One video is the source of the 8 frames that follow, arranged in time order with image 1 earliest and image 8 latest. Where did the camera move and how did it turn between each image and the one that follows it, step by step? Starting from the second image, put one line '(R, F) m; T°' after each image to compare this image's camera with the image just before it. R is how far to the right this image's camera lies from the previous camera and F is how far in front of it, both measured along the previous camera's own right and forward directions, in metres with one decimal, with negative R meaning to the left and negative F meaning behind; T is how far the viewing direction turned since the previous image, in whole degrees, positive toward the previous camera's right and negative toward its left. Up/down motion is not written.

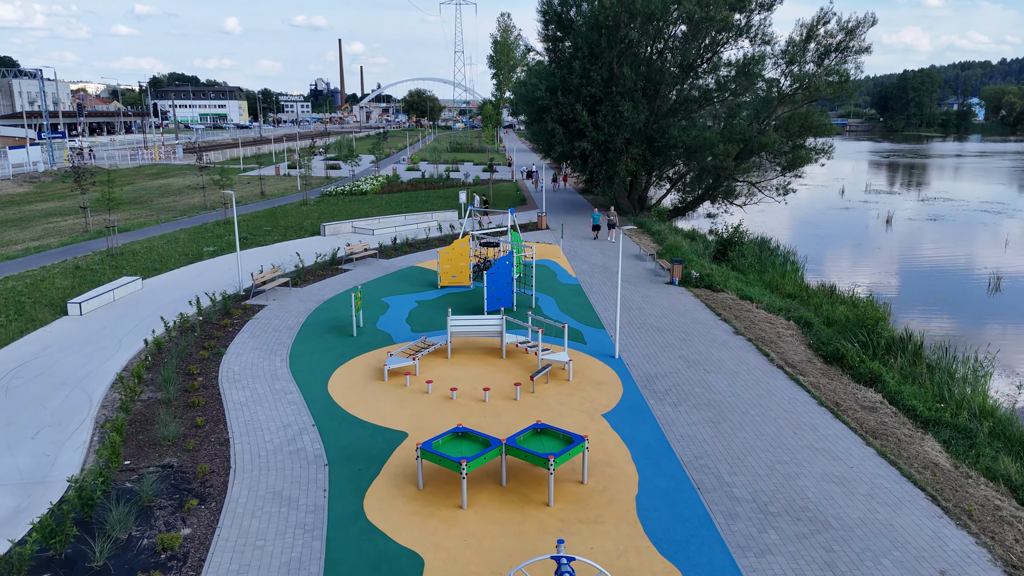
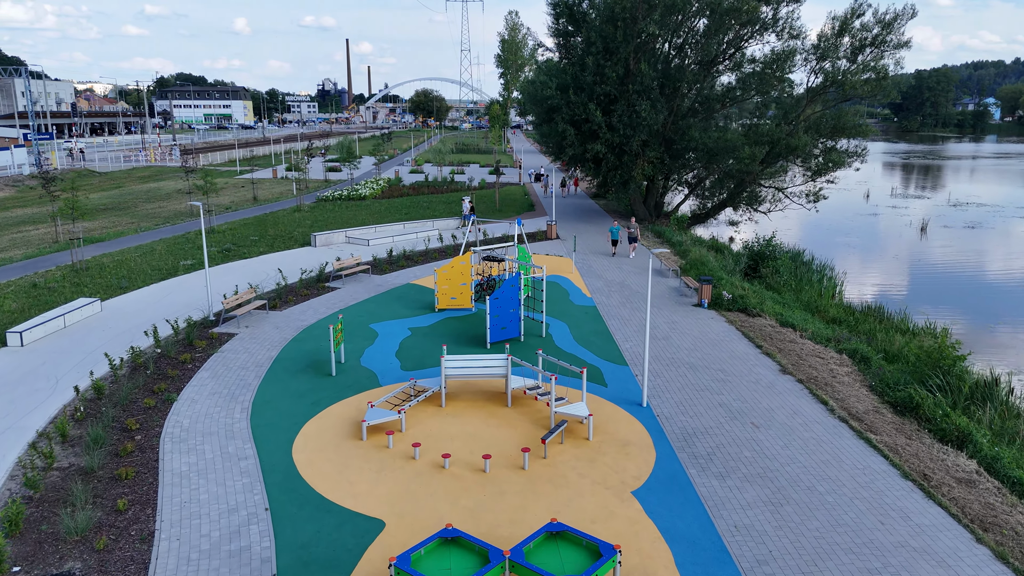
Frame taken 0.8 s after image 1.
(0.0, +2.3) m; -1°
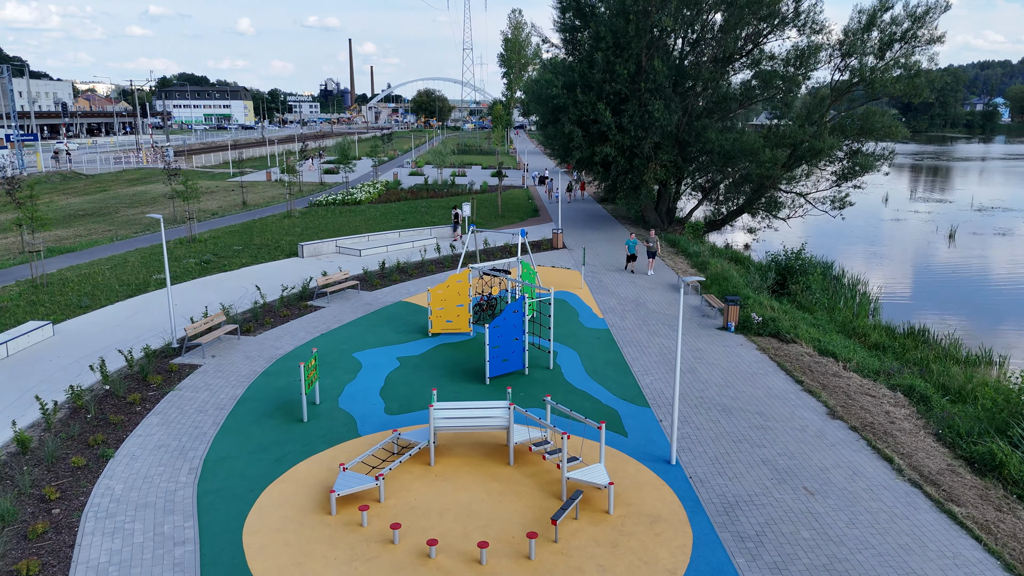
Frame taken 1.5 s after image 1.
(0.0, +1.9) m; 0°
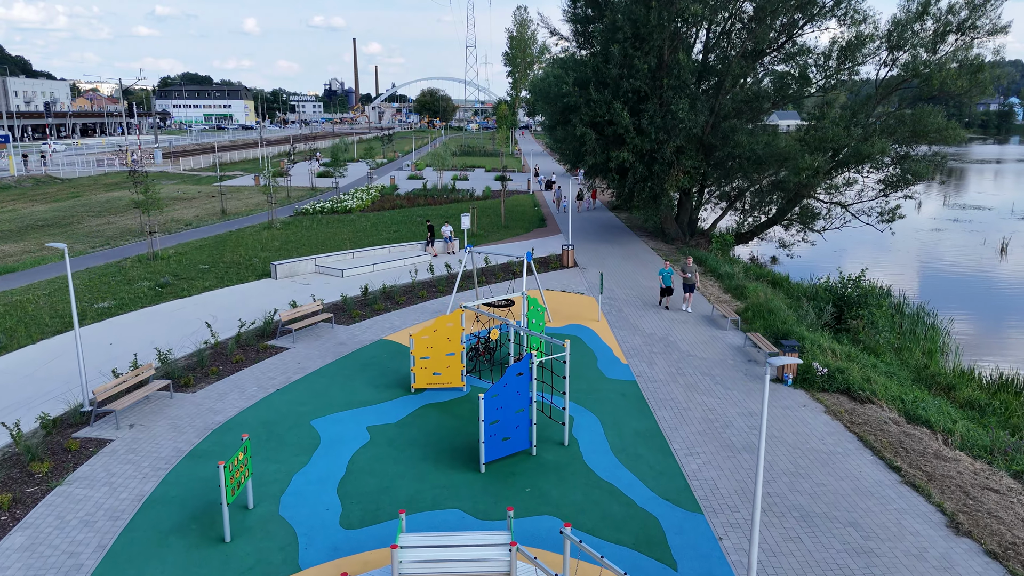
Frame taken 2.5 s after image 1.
(0.0, +3.1) m; 0°
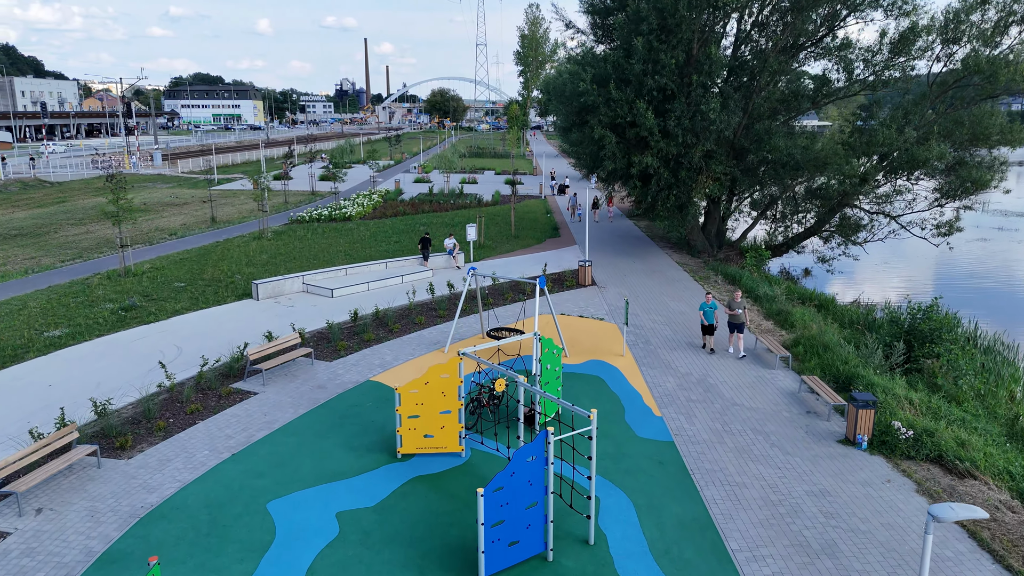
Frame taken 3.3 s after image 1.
(0.0, +2.3) m; -1°
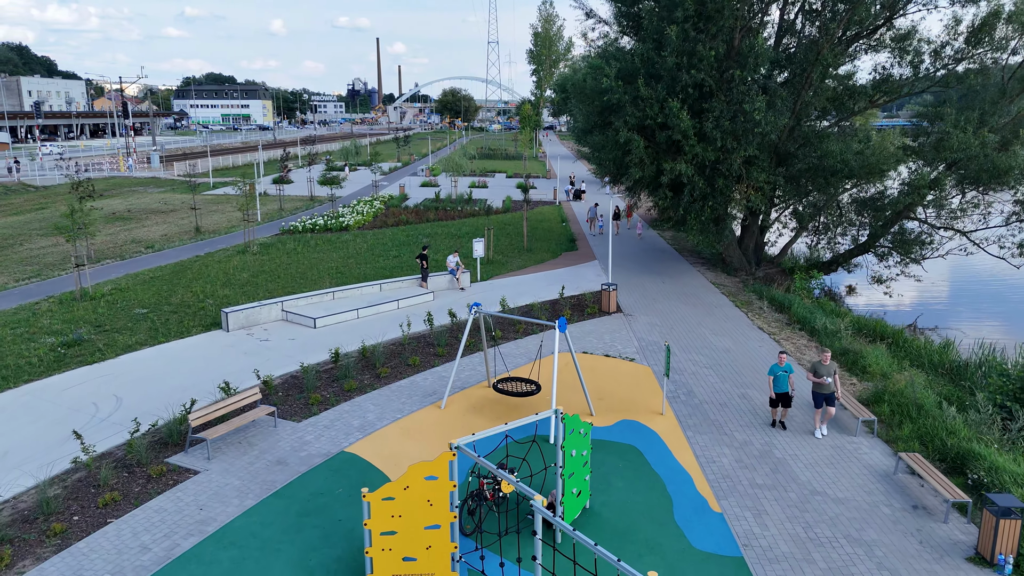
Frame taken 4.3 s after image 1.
(0.0, +2.7) m; -1°
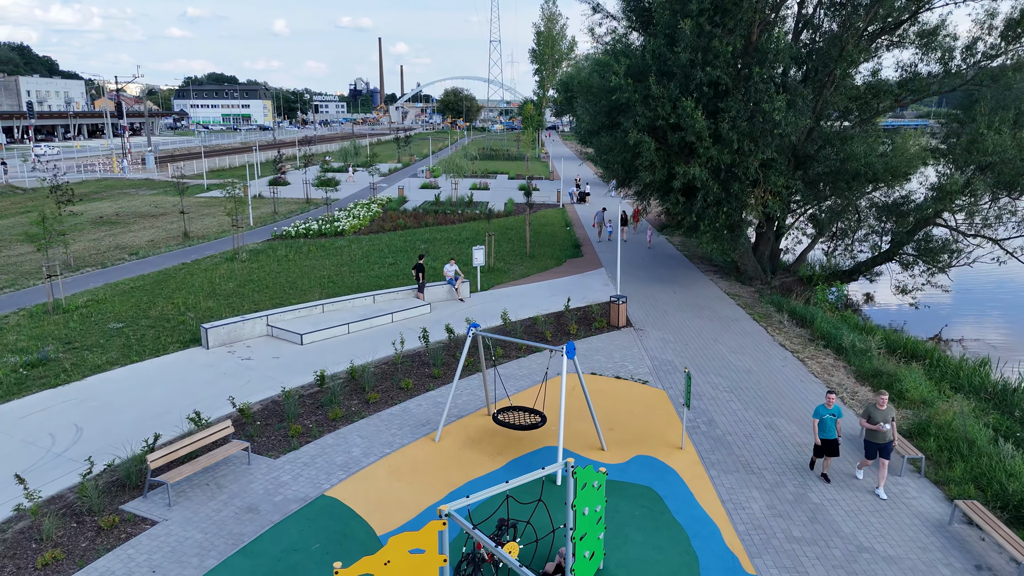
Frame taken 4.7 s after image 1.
(0.0, +1.2) m; 0°
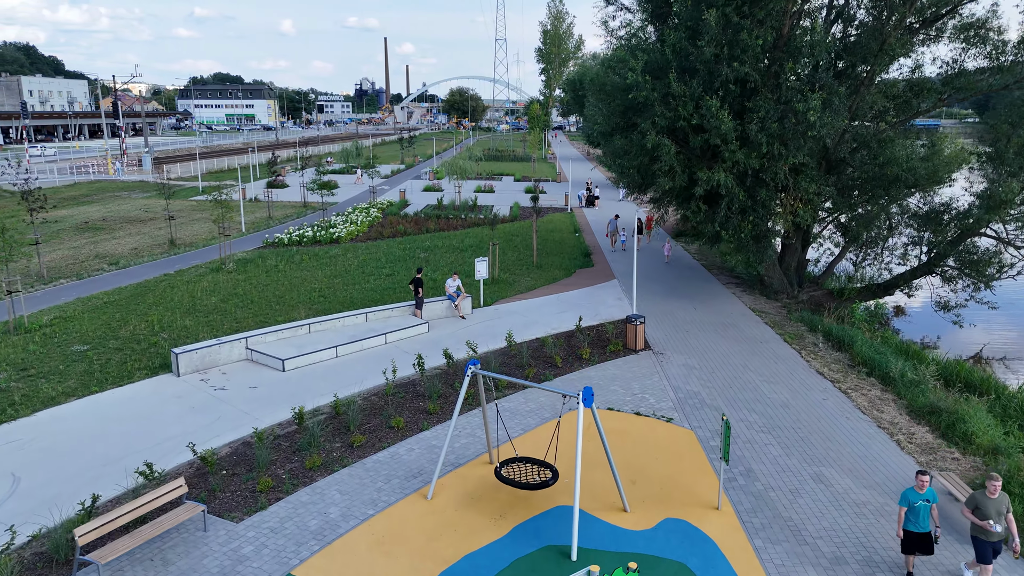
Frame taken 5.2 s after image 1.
(0.0, +1.6) m; 0°
